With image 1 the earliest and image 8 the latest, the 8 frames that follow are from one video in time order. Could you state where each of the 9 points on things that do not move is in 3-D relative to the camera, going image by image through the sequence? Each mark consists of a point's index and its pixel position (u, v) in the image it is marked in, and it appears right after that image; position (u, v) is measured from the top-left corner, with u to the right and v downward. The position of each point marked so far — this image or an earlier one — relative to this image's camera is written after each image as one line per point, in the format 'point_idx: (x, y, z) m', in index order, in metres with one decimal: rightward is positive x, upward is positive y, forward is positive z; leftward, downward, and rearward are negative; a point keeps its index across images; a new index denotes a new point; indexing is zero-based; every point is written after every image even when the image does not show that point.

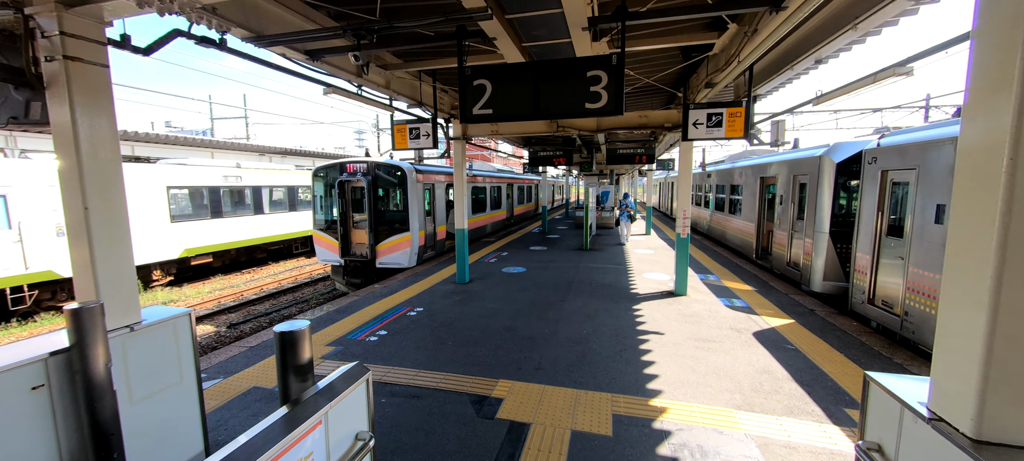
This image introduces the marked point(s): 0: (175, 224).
0: (-10.5, +0.2, +11.5) m
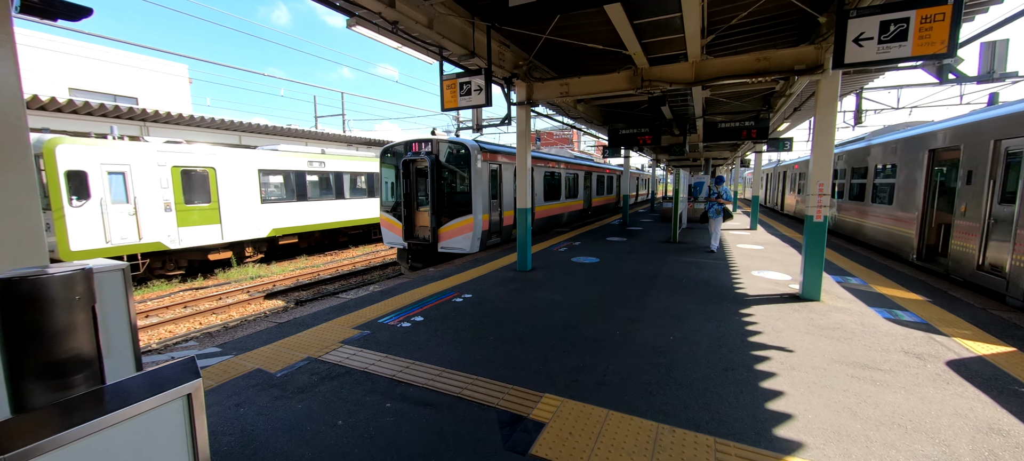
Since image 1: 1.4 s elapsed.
0: (-8.3, +0.9, +12.4) m
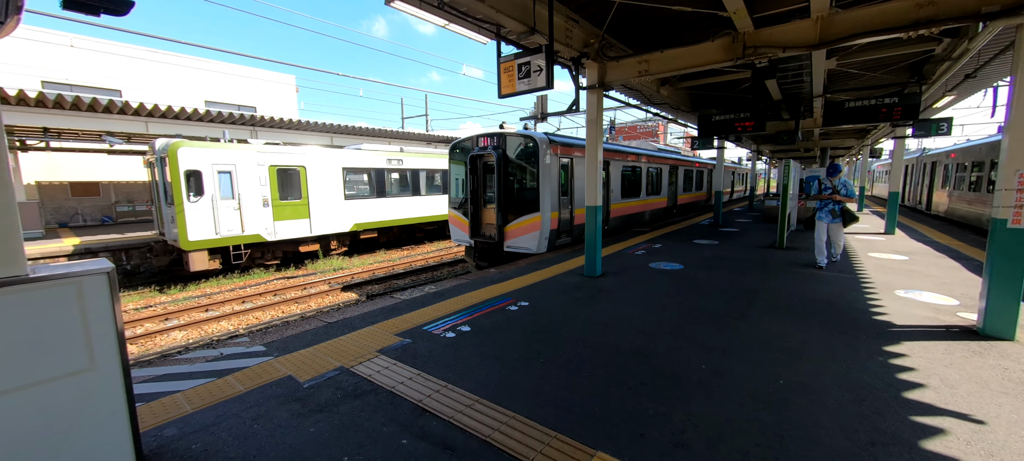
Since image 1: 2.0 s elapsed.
0: (-5.8, +1.1, +13.2) m
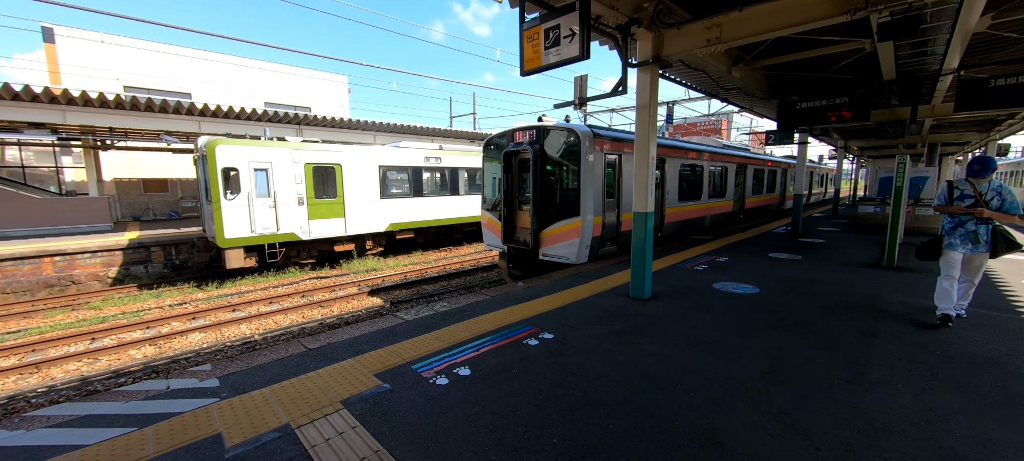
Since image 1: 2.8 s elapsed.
0: (-4.5, +1.1, +12.8) m
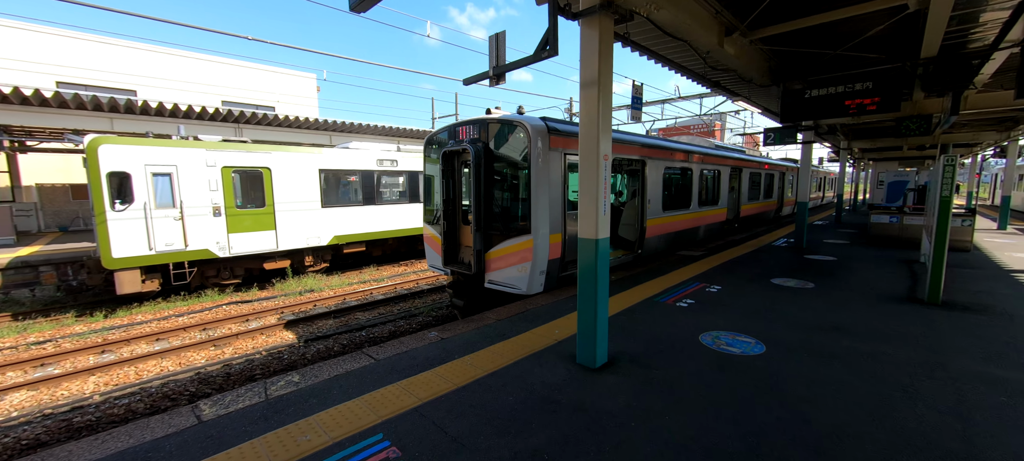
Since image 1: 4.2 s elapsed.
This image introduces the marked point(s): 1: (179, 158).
0: (-5.6, +0.6, +11.1) m
1: (-7.9, +1.7, +8.7) m
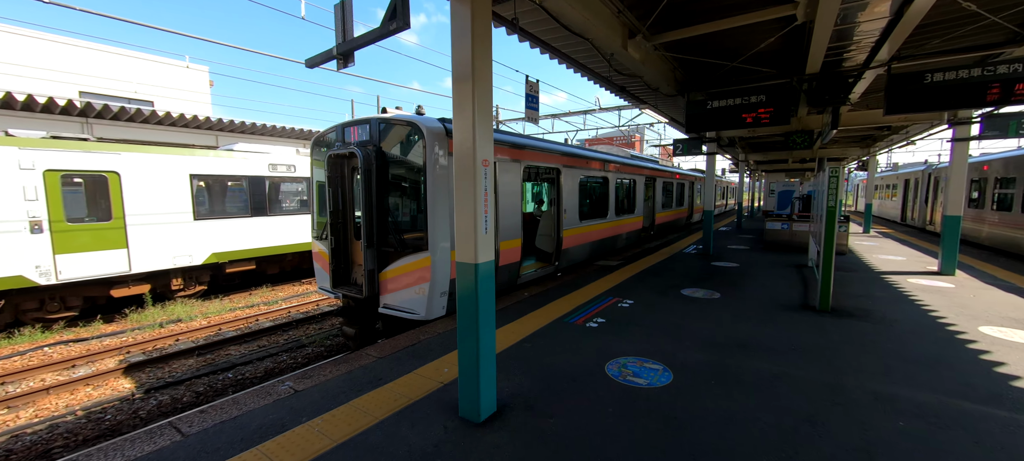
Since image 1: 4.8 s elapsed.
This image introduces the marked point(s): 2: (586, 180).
0: (-7.8, +0.2, +9.3) m
1: (-9.7, +1.3, +6.6) m
2: (+1.6, +1.1, +8.3) m
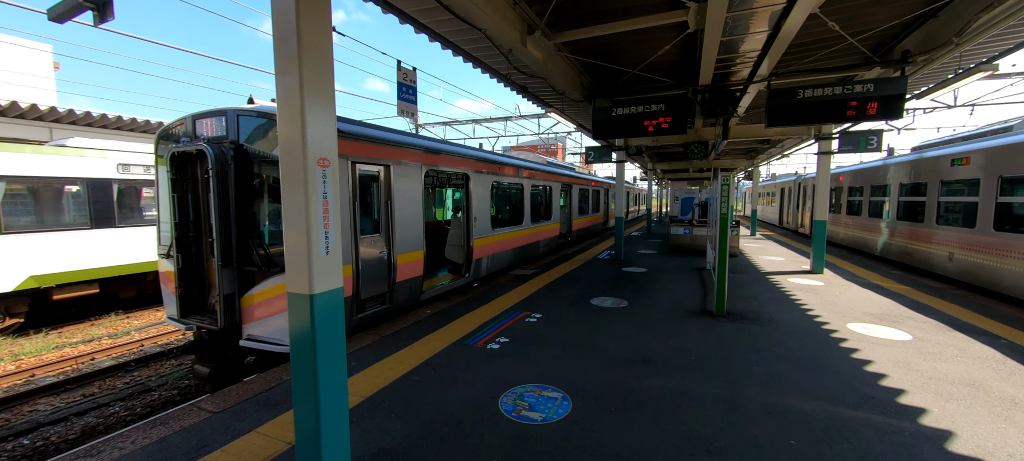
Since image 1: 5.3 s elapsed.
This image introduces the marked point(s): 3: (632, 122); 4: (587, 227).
0: (-9.8, -0.1, +7.2) m
1: (-11.1, +1.0, +4.2) m
2: (-0.3, +0.9, +7.9) m
3: (+1.9, +1.7, +5.8) m
4: (+2.8, +0.1, +13.8) m
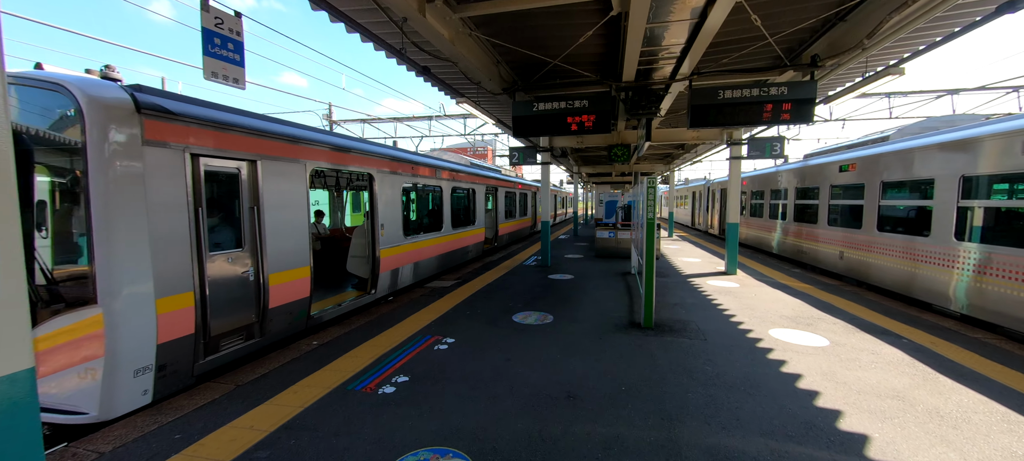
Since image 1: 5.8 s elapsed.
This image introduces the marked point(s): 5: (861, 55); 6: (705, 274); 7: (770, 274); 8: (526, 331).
0: (-11.1, -0.4, +4.6) m
1: (-11.9, +0.7, +1.4) m
2: (-1.9, +0.8, +7.0) m
3: (+0.6, +1.6, +5.3) m
4: (+0.1, 0.0, +13.4) m
5: (+3.6, +1.8, +3.8) m
6: (+4.0, -0.9, +7.7) m
7: (+5.6, -1.3, +7.9) m
8: (+0.2, -1.3, +4.5) m
